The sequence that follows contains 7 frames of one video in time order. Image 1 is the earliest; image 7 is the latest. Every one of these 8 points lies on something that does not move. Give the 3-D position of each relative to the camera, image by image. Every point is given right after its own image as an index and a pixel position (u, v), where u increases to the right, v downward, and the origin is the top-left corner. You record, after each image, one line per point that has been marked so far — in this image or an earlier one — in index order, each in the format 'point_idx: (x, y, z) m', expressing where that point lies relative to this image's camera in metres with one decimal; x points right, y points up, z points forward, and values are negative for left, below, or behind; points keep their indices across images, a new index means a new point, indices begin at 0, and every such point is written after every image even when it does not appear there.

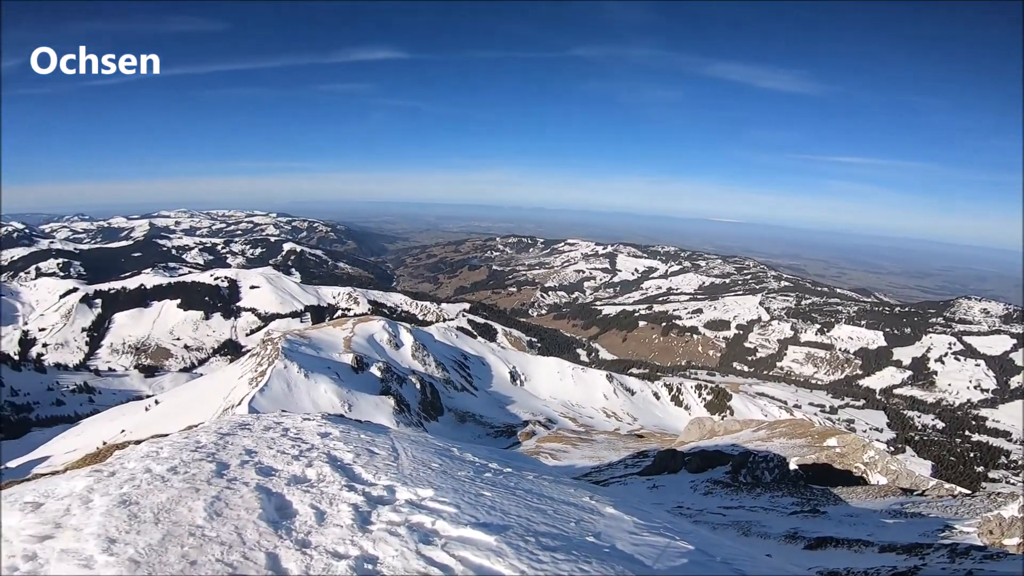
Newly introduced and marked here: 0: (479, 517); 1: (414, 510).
0: (-1.0, -6.8, +15.3) m
1: (-2.9, -6.6, +15.2) m
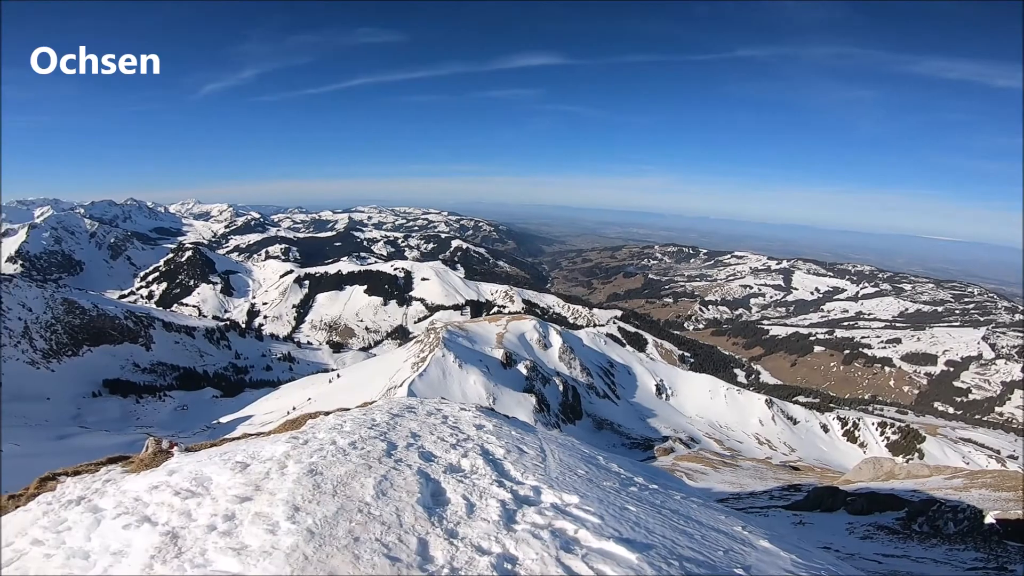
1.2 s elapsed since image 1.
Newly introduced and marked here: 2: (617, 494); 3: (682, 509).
0: (+3.1, -7.1, +14.5) m
1: (+1.3, -6.7, +15.0) m
2: (+3.6, -7.2, +17.9) m
3: (+6.3, -8.3, +18.7) m
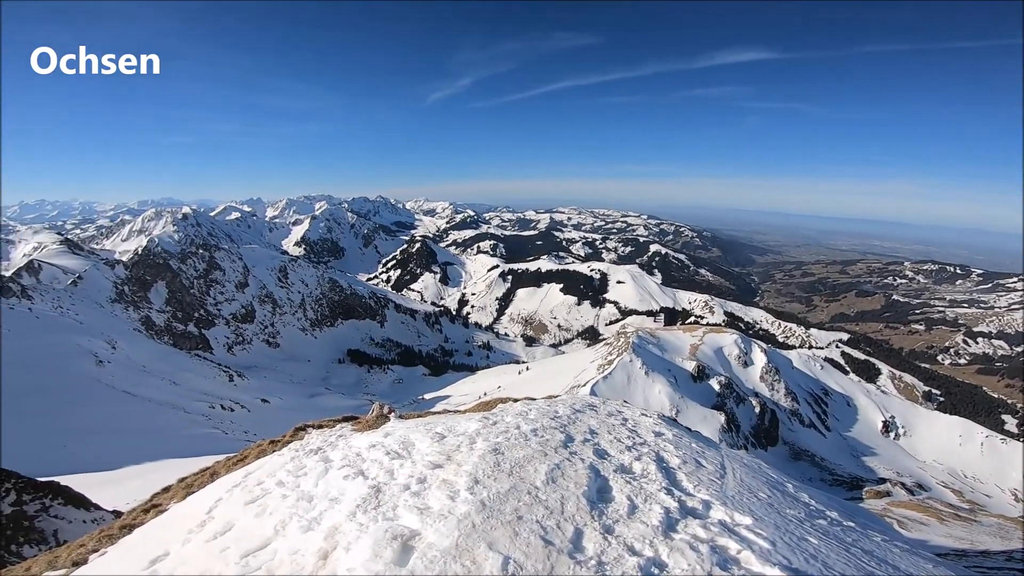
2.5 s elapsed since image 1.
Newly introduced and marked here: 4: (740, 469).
0: (+7.0, -6.9, +12.5) m
1: (+5.5, -6.4, +13.6) m
2: (+8.7, -7.2, +15.4) m
3: (+11.3, -8.4, +15.2) m
4: (+8.7, -6.9, +19.7) m
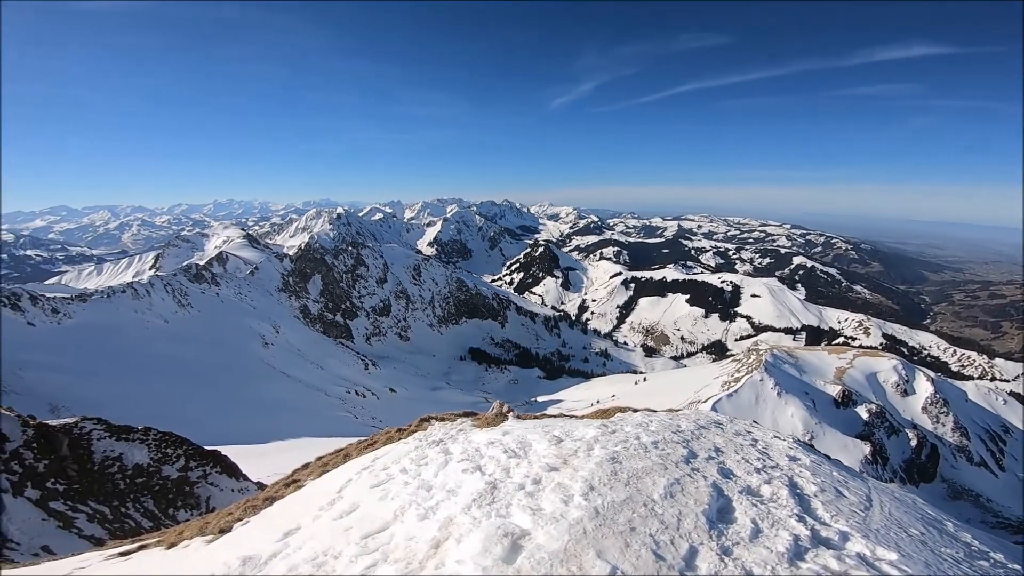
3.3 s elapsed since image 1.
0: (+9.3, -7.3, +10.6) m
1: (+8.1, -6.7, +12.0) m
2: (+11.6, -7.7, +13.1) m
3: (+14.0, -9.0, +12.2) m
4: (+12.6, -7.5, +17.2) m
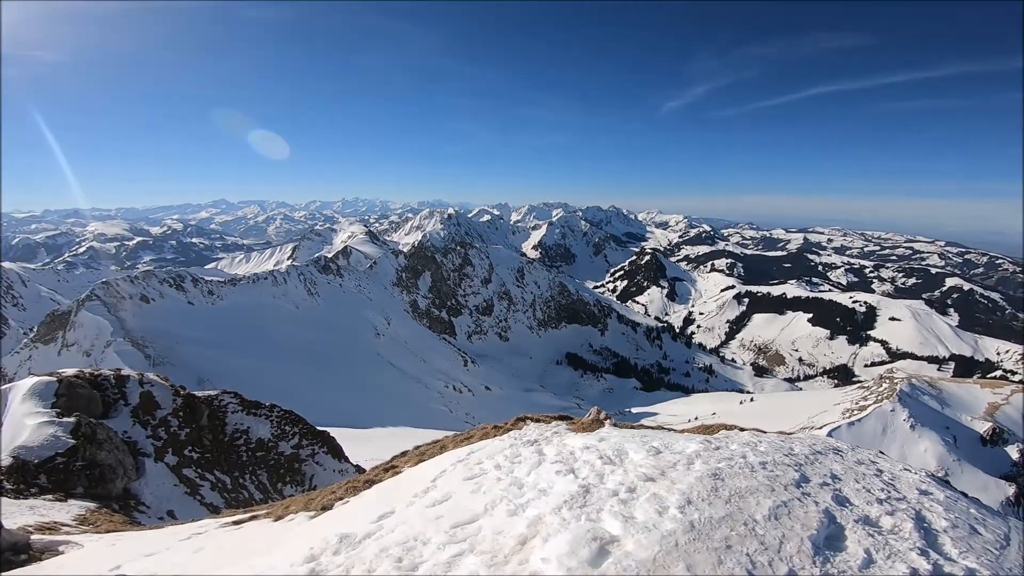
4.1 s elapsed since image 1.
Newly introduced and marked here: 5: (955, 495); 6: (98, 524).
0: (+10.6, -7.7, +8.7) m
1: (+9.8, -7.2, +10.3) m
2: (+13.4, -8.3, +10.6) m
3: (+15.5, -9.8, +9.3) m
4: (+15.2, -8.3, +14.5) m
5: (+15.5, -7.7, +18.0) m
6: (-14.0, -8.2, +16.7) m
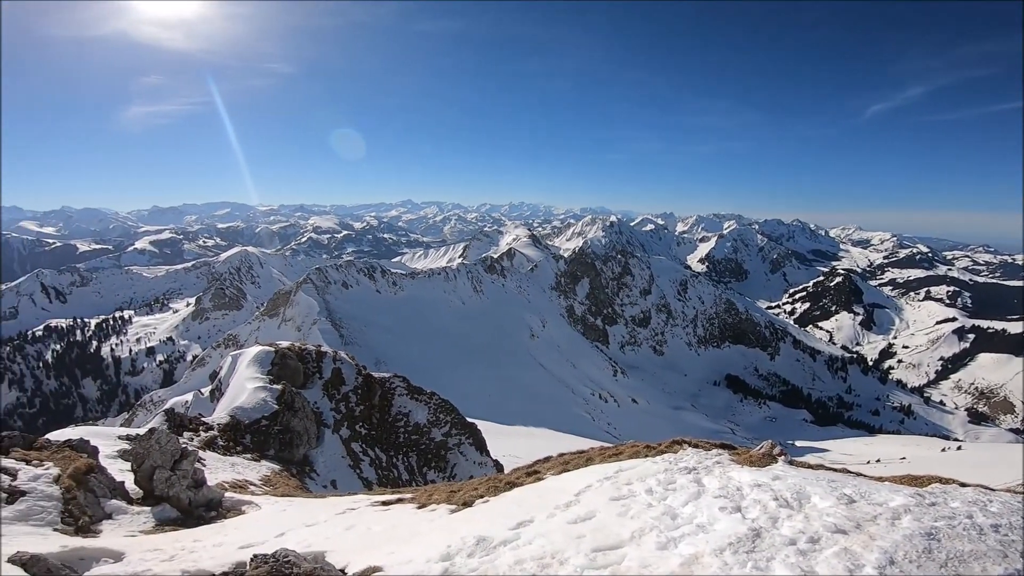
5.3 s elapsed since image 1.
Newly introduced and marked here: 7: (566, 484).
0: (+11.9, -8.9, +4.5) m
1: (+11.6, -8.3, +6.3) m
2: (+15.1, -9.8, +5.6) m
3: (+16.5, -11.4, +3.6) m
4: (+17.9, -9.9, +8.7) m
5: (+19.4, -9.4, +11.9) m
6: (-9.1, -7.6, +19.6) m
7: (+1.6, -6.0, +16.0) m
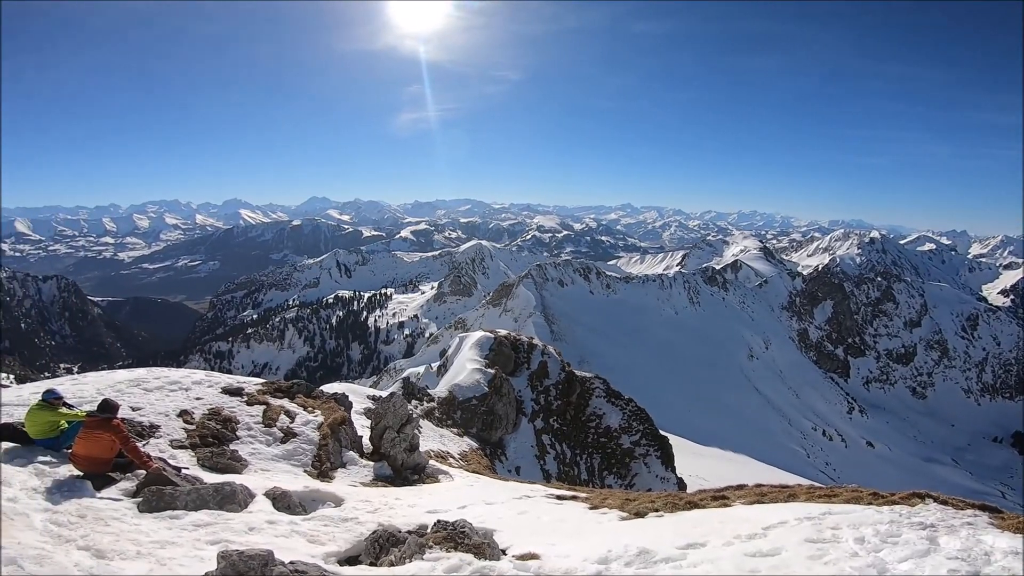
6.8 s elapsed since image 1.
0: (+11.3, -10.5, 0.0) m
1: (+11.9, -10.0, +1.7) m
2: (+14.5, -11.7, -0.3) m
3: (+14.9, -13.4, -2.6) m
4: (+18.4, -12.2, +1.4) m
5: (+21.1, -12.0, +3.7) m
6: (-1.5, -7.5, +22.3) m
7: (+6.9, -6.9, +14.6) m
